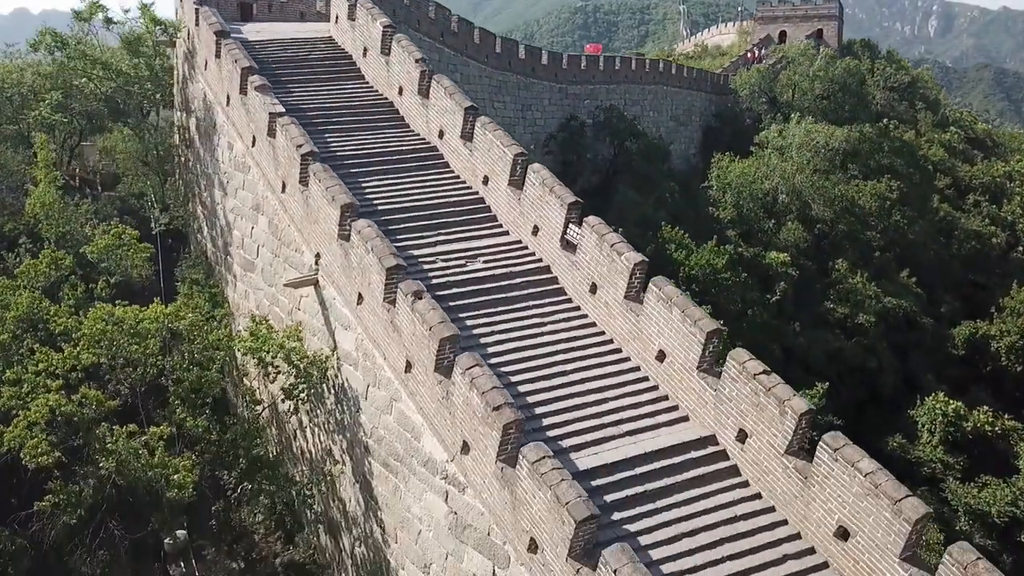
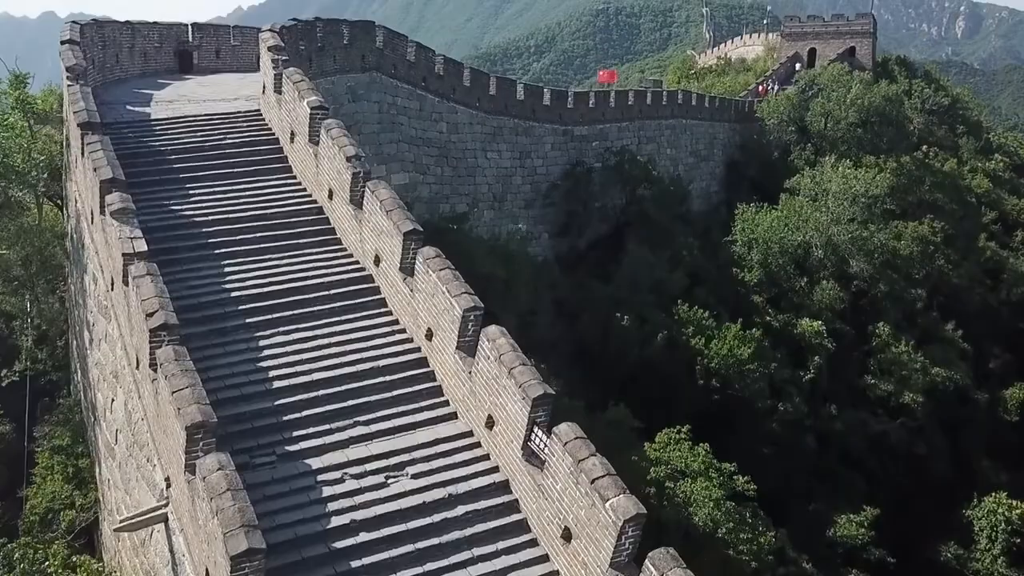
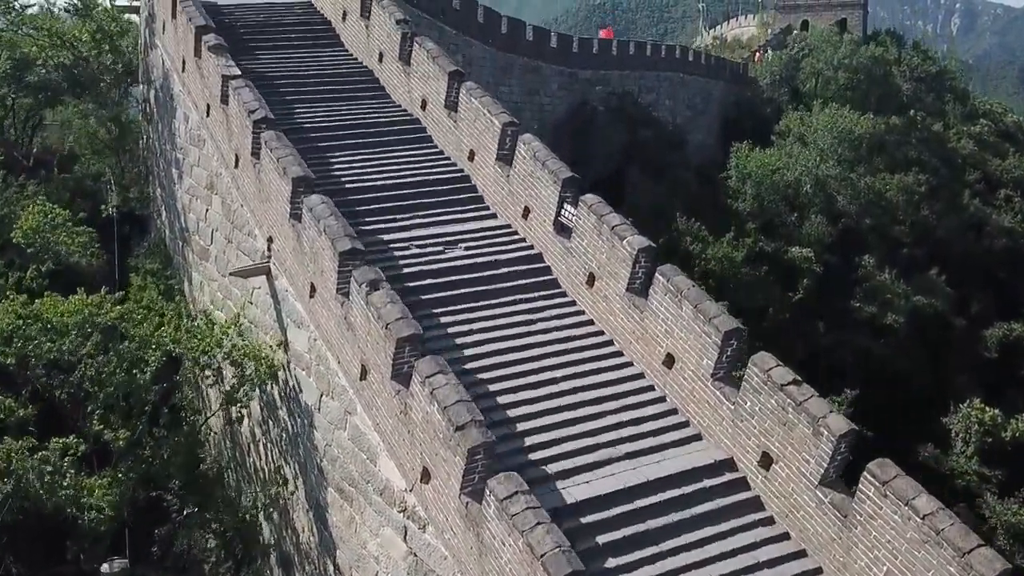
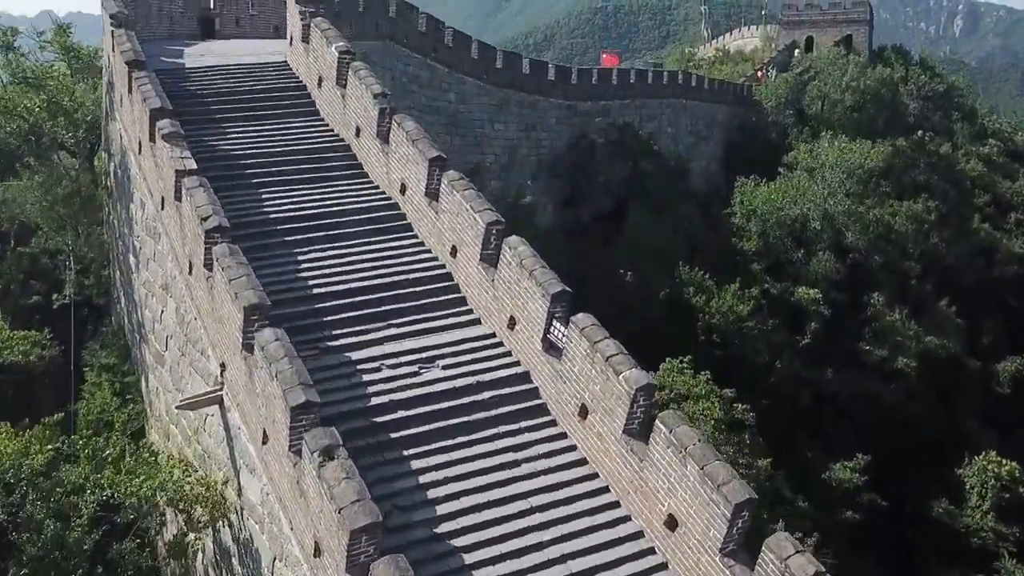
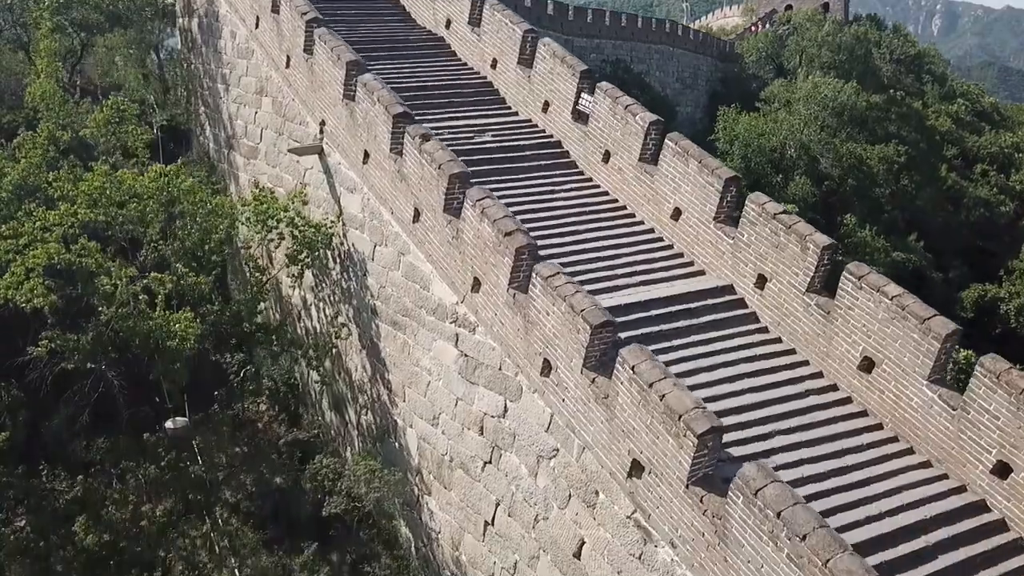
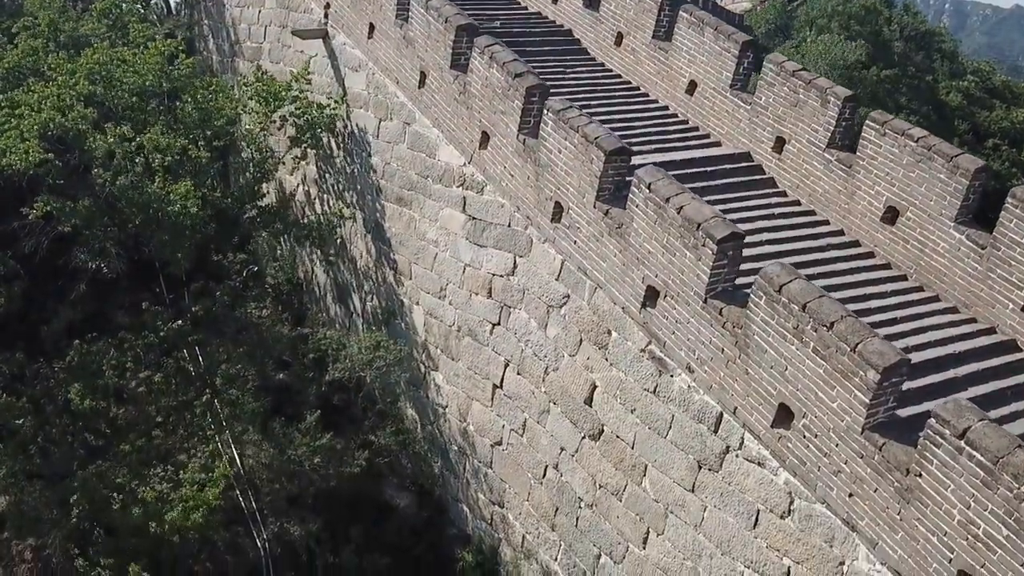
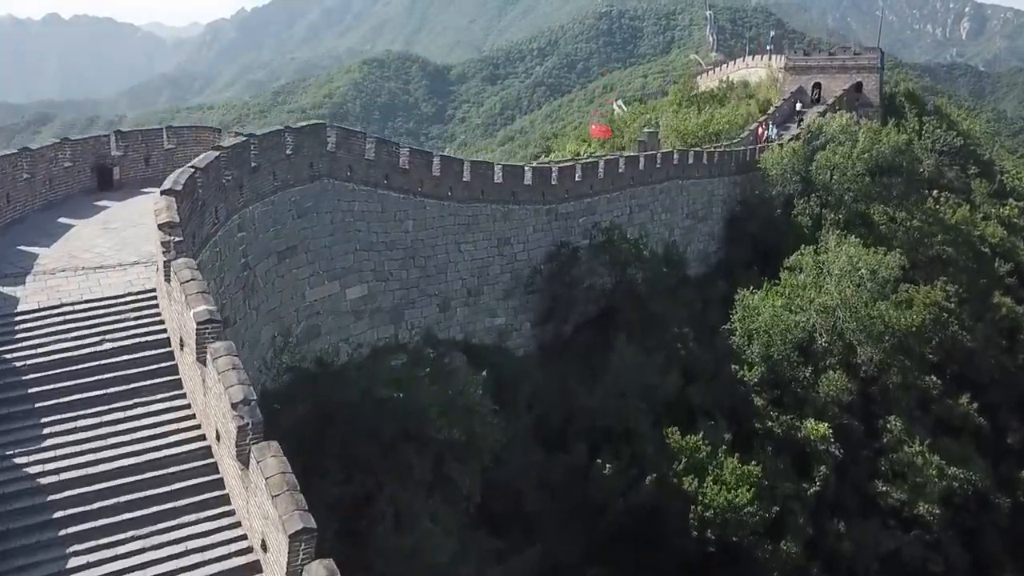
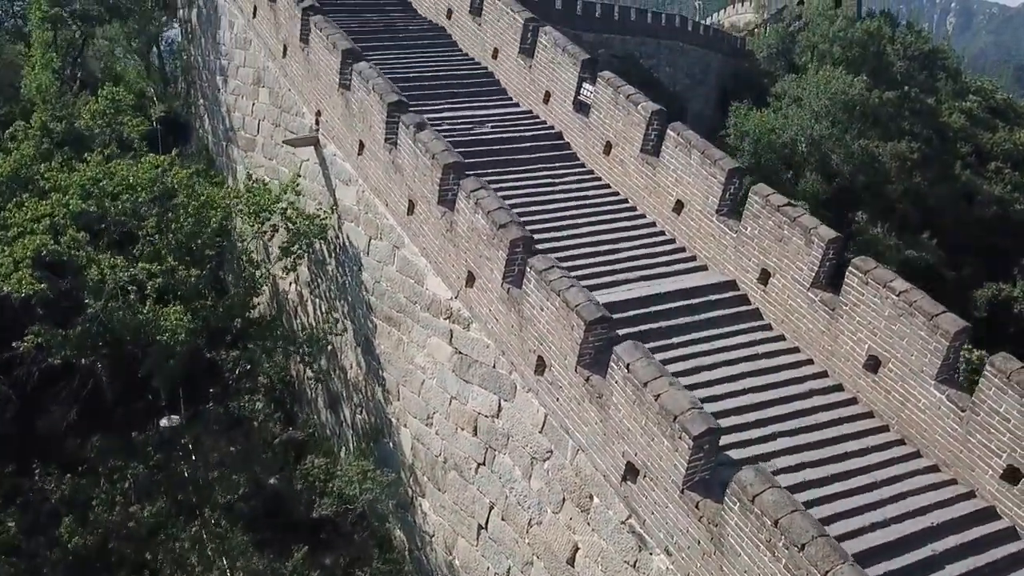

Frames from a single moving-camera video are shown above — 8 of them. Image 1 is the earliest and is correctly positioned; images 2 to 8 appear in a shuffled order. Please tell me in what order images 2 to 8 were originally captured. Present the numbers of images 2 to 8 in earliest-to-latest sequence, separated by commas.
5, 6, 8, 3, 4, 2, 7
